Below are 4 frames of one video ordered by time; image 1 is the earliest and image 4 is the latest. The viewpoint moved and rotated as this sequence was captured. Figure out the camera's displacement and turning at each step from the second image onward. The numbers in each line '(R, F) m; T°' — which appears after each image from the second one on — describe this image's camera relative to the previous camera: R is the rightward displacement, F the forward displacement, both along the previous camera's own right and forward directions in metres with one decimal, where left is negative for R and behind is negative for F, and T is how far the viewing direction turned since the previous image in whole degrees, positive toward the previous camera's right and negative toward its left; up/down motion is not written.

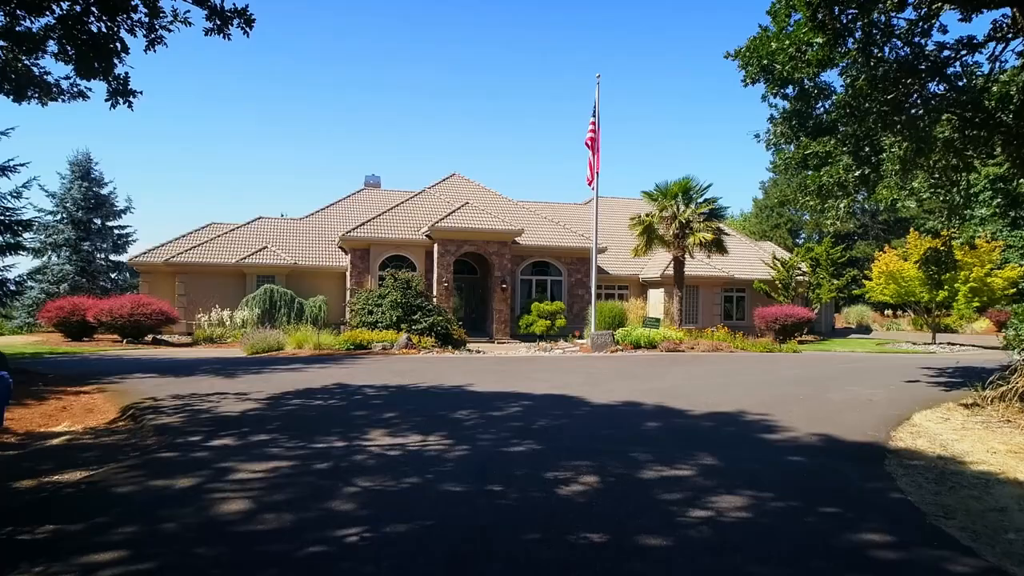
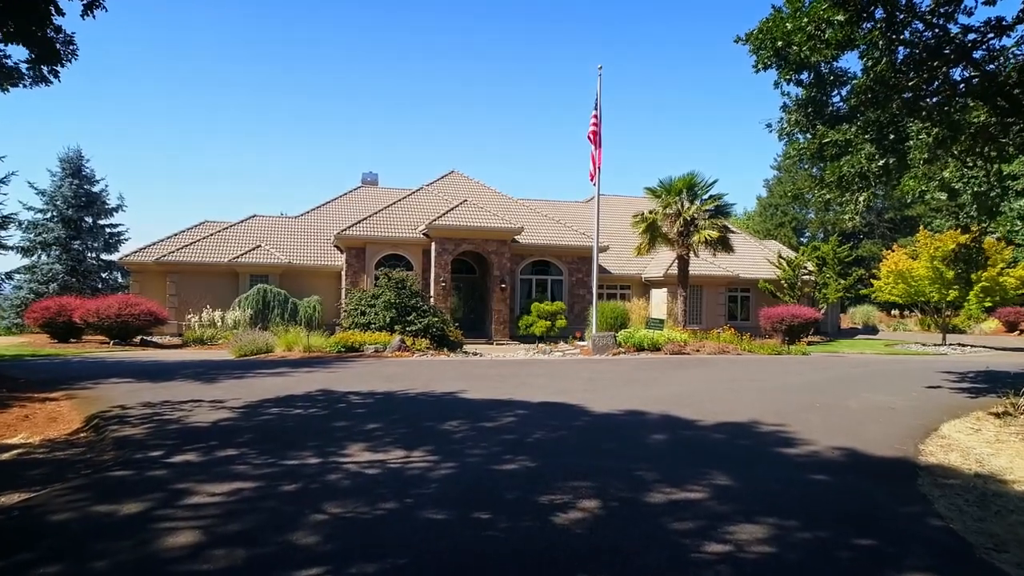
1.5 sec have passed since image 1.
(+0.1, +0.8) m; 0°
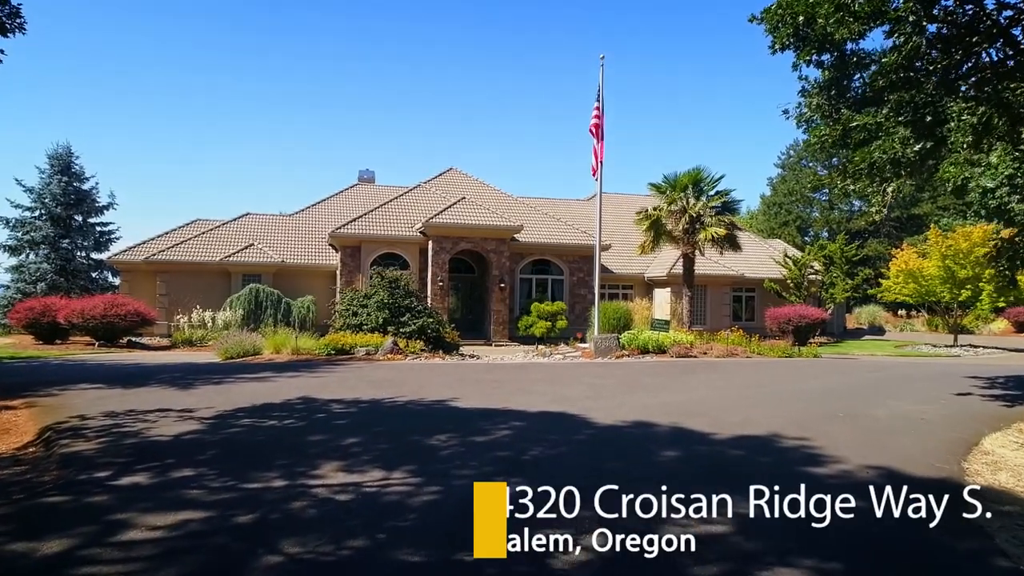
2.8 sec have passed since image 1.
(+0.1, +0.9) m; 0°
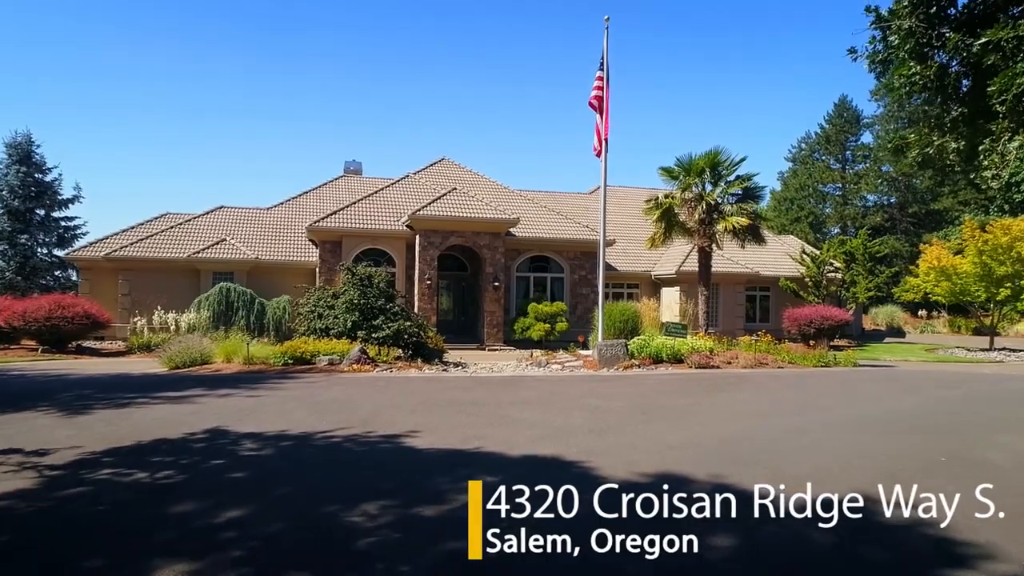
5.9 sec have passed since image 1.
(+0.3, +2.9) m; 0°
